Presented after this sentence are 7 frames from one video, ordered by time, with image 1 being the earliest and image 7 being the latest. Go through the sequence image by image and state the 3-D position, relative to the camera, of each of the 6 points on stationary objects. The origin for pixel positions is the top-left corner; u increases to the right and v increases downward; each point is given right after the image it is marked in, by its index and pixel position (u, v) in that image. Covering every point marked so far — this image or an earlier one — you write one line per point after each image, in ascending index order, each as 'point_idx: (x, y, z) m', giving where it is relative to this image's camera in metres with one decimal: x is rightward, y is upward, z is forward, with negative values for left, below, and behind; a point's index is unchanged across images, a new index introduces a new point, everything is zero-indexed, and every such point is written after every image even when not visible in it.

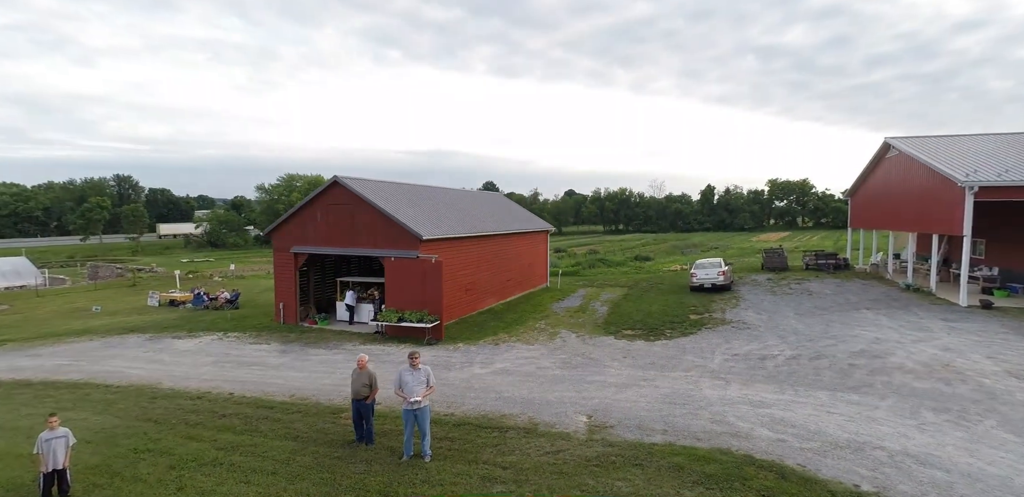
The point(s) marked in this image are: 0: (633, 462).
0: (+1.6, -2.8, +7.3) m
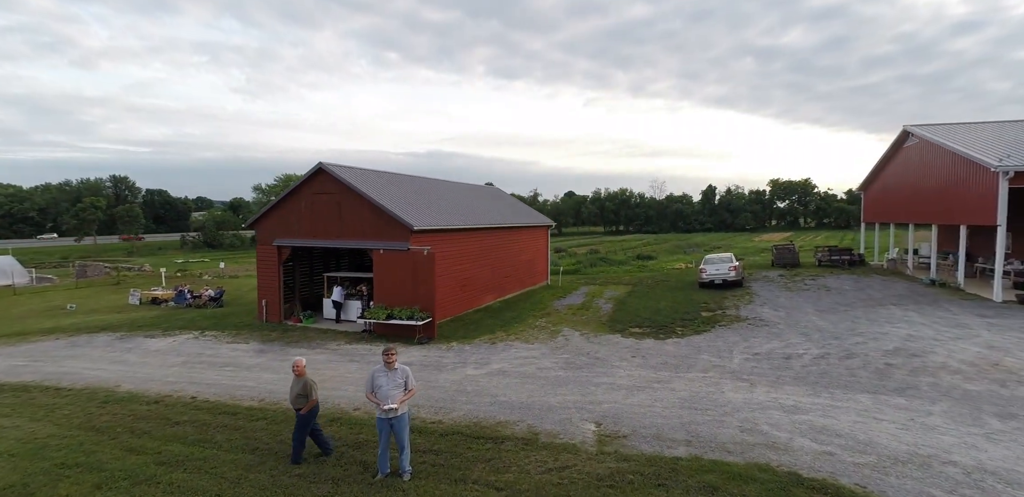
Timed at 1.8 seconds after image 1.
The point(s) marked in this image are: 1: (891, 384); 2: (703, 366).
0: (+1.5, -2.5, +6.0) m
1: (+6.5, -2.3, +9.5) m
2: (+3.9, -2.4, +11.4) m
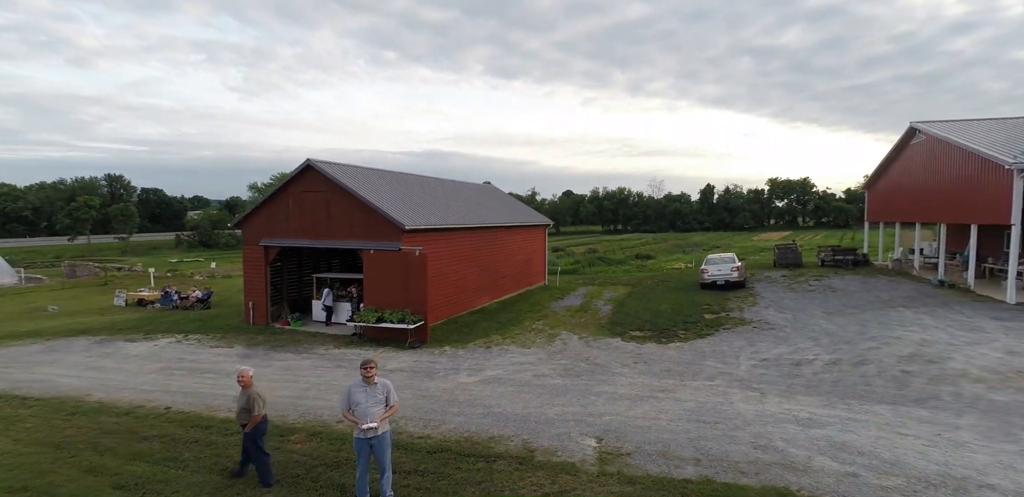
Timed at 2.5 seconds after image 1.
0: (+1.5, -2.5, +5.4) m
1: (+6.4, -2.3, +8.9) m
2: (+3.8, -2.4, +10.8) m
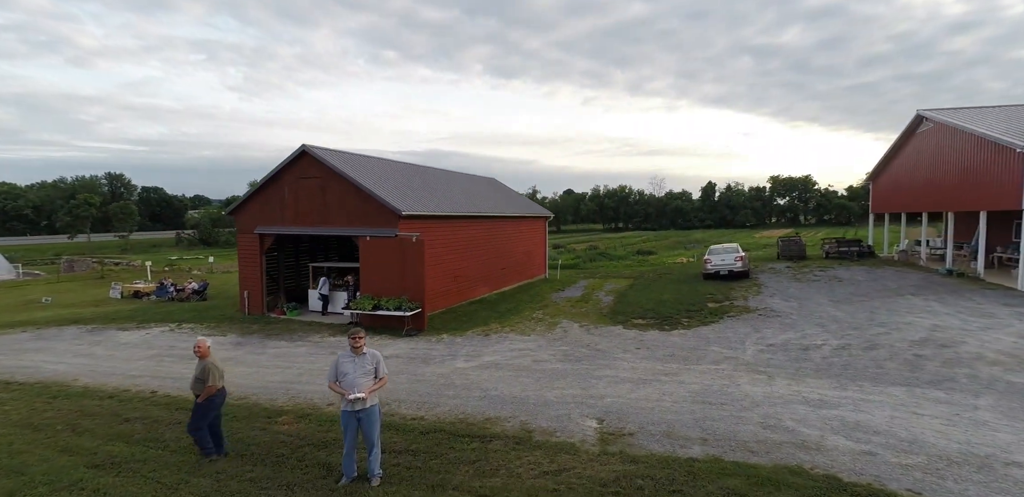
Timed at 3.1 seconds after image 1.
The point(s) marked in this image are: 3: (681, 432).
0: (+1.4, -2.2, +5.1) m
1: (+6.3, -2.0, +8.6) m
2: (+3.8, -2.0, +10.4) m
3: (+2.0, -2.2, +6.7) m
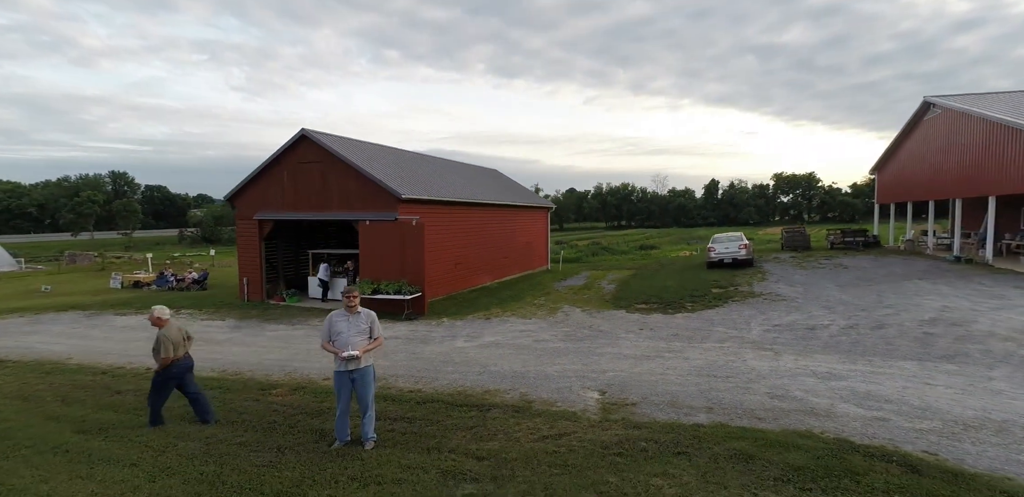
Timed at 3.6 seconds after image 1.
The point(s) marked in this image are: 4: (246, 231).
0: (+1.4, -1.8, +4.9) m
1: (+6.3, -1.5, +8.4) m
2: (+3.8, -1.6, +10.2) m
3: (+2.0, -1.8, +6.5) m
4: (-8.2, +0.5, +17.2) m
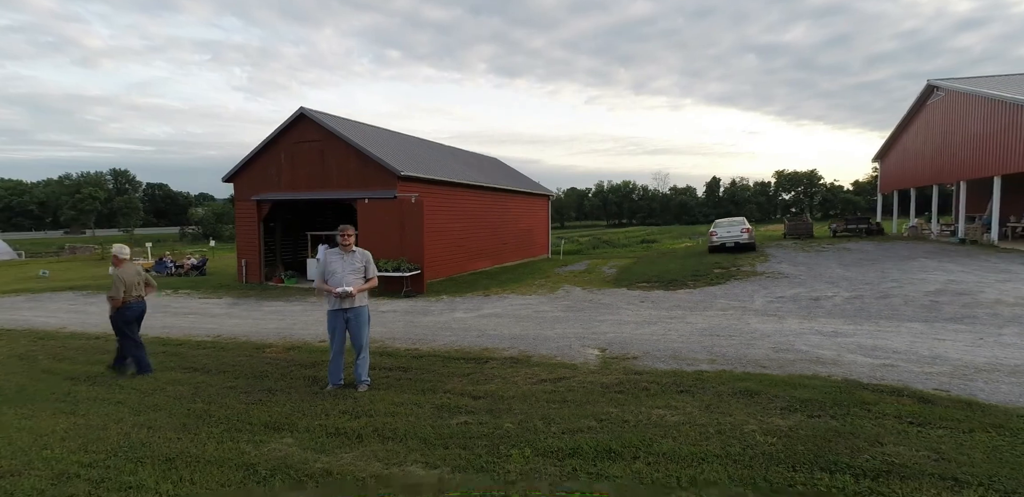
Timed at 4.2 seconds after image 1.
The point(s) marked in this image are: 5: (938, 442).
0: (+1.4, -1.2, +4.7) m
1: (+6.3, -1.0, +8.2) m
2: (+3.8, -1.1, +10.1) m
3: (+2.0, -1.2, +6.3) m
4: (-8.2, +1.1, +17.1) m
5: (+2.5, -1.1, +3.3) m
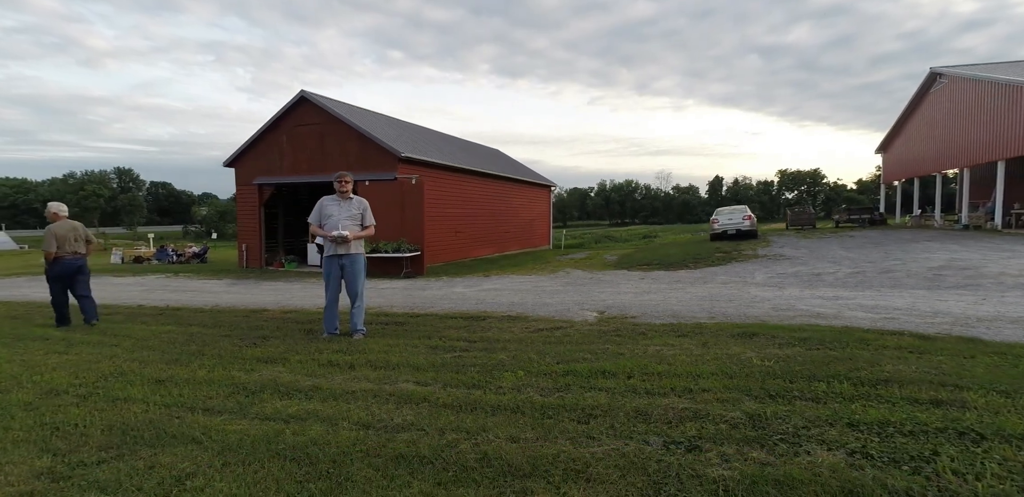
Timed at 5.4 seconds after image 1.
0: (+1.4, -0.7, +4.7) m
1: (+6.3, -0.5, +8.1) m
2: (+3.8, -0.6, +10.0) m
3: (+2.0, -0.7, +6.3) m
4: (-8.2, +1.6, +17.1) m
5: (+2.5, -0.7, +3.2) m
